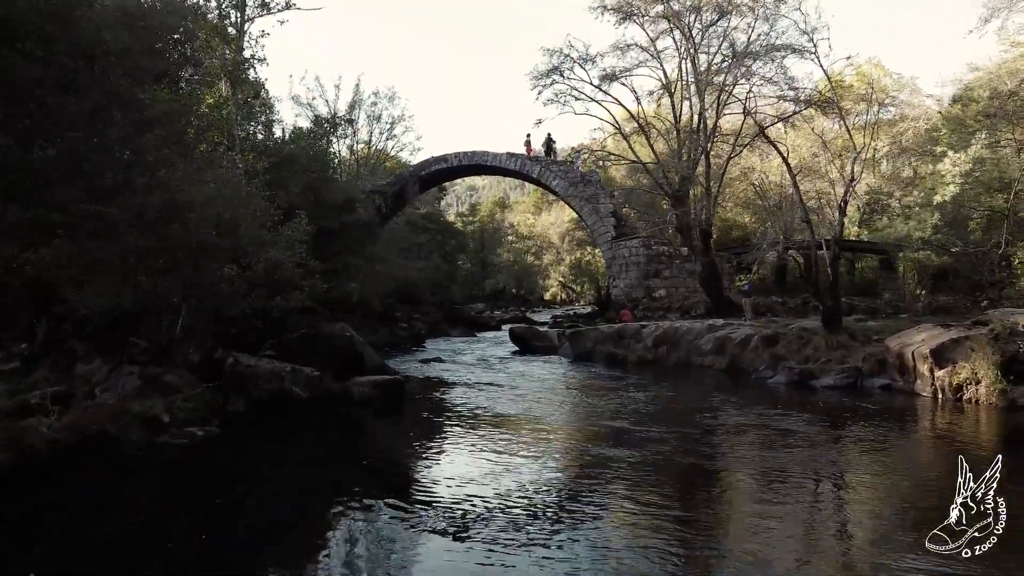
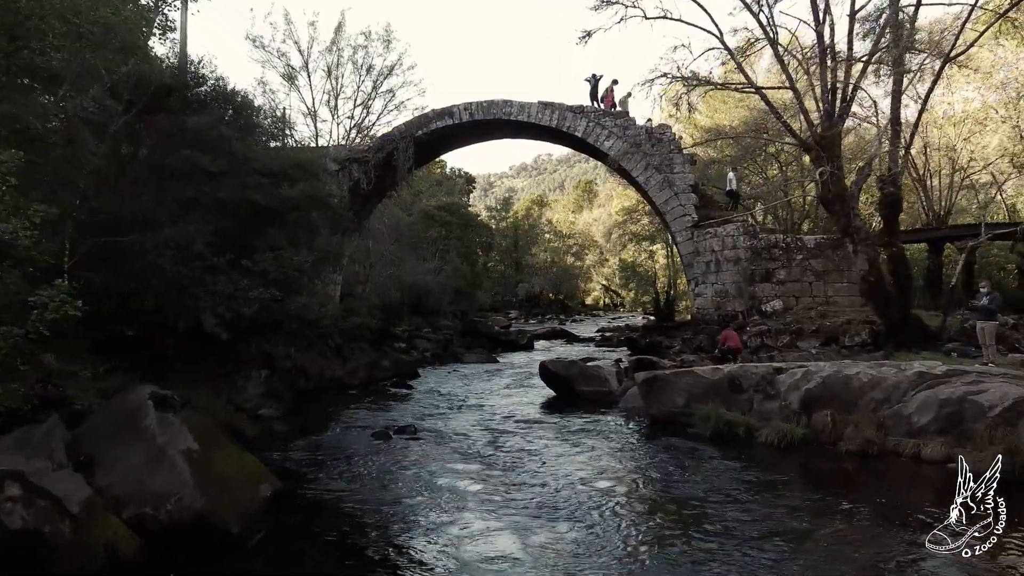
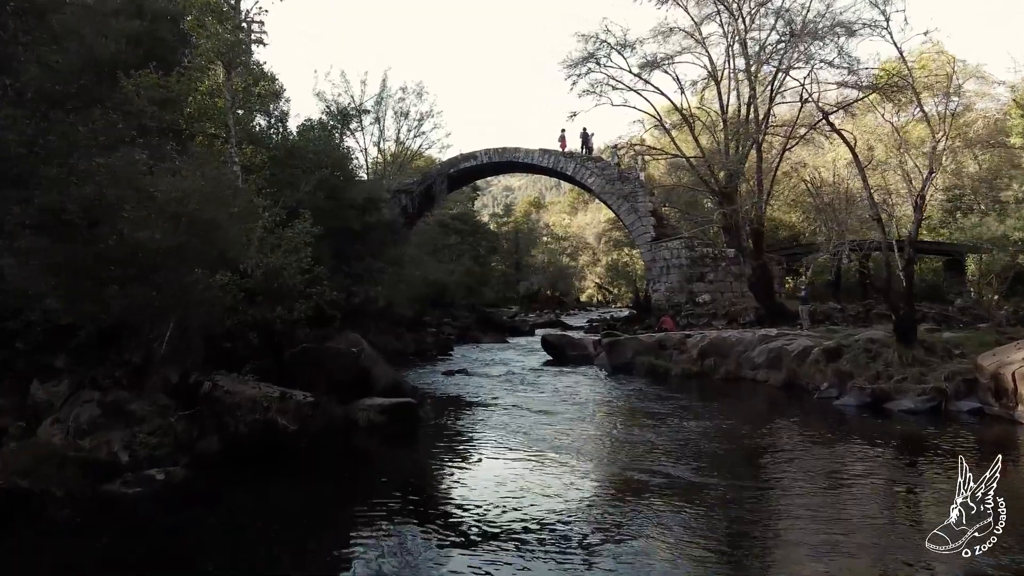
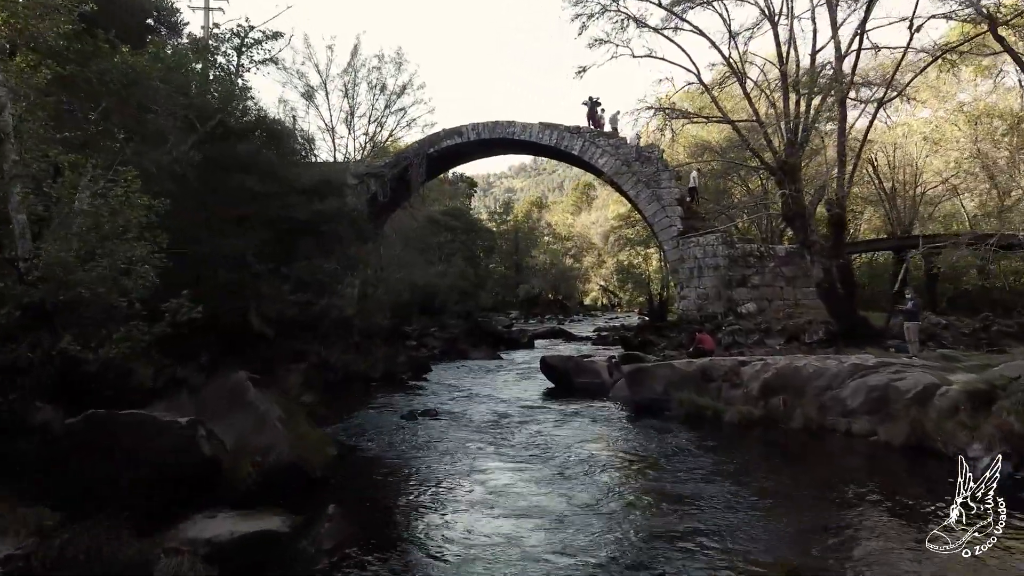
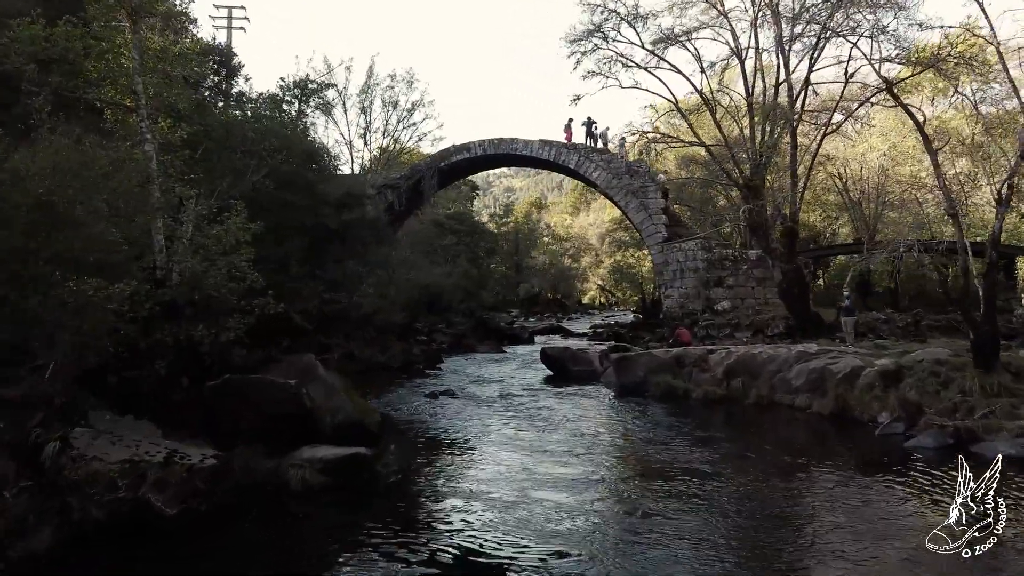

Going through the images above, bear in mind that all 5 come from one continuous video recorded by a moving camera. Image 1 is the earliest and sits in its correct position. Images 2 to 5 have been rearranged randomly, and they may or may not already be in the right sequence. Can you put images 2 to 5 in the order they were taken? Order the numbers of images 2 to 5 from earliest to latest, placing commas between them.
3, 5, 4, 2
